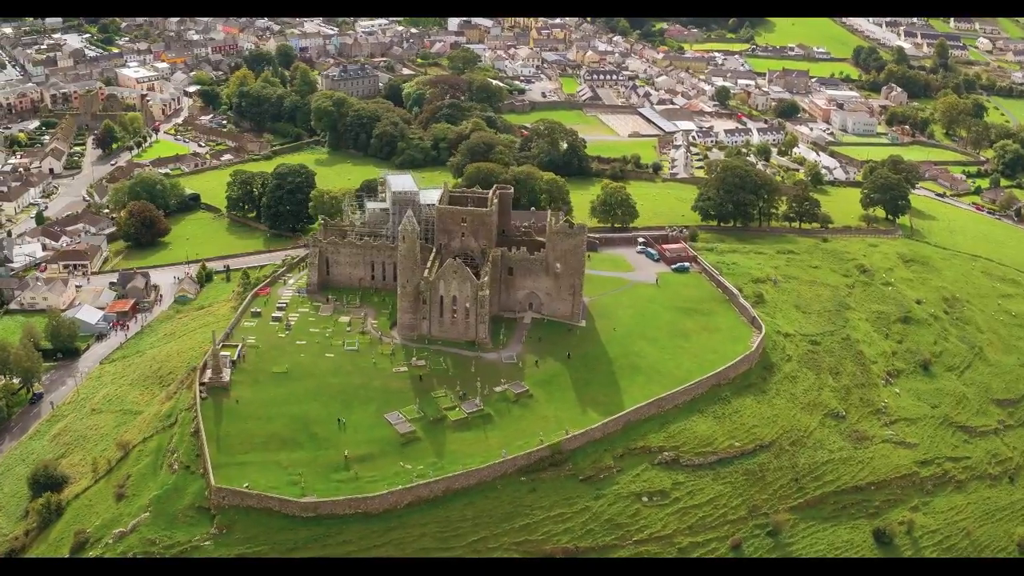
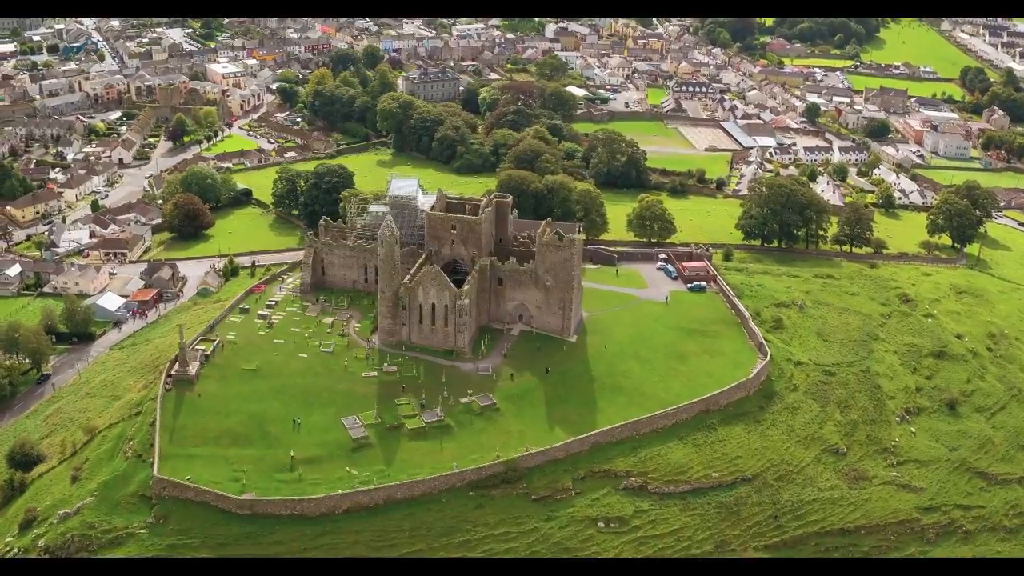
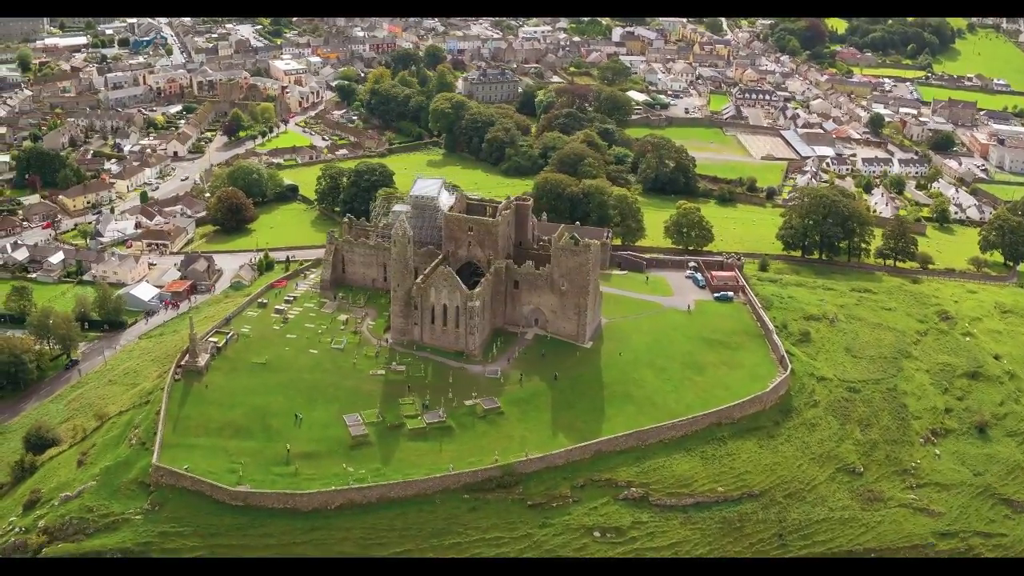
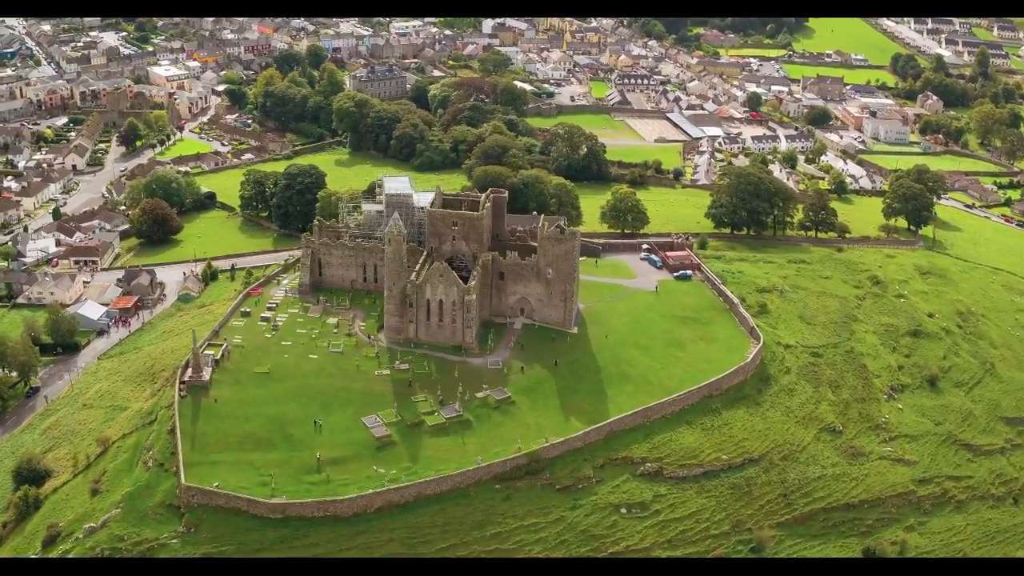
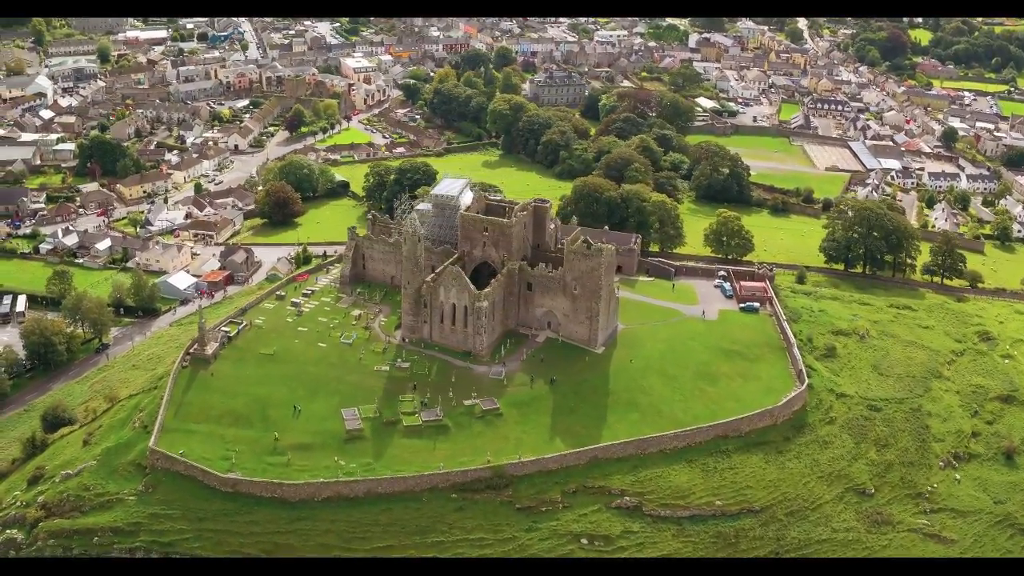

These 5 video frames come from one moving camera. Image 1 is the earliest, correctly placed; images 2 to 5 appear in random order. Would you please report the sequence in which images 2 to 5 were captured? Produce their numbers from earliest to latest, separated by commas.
4, 2, 3, 5
